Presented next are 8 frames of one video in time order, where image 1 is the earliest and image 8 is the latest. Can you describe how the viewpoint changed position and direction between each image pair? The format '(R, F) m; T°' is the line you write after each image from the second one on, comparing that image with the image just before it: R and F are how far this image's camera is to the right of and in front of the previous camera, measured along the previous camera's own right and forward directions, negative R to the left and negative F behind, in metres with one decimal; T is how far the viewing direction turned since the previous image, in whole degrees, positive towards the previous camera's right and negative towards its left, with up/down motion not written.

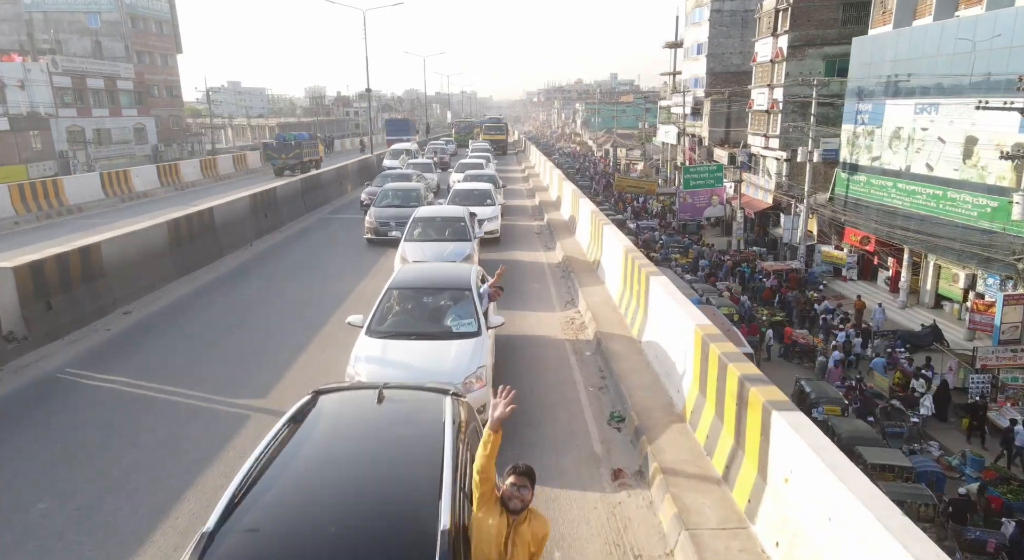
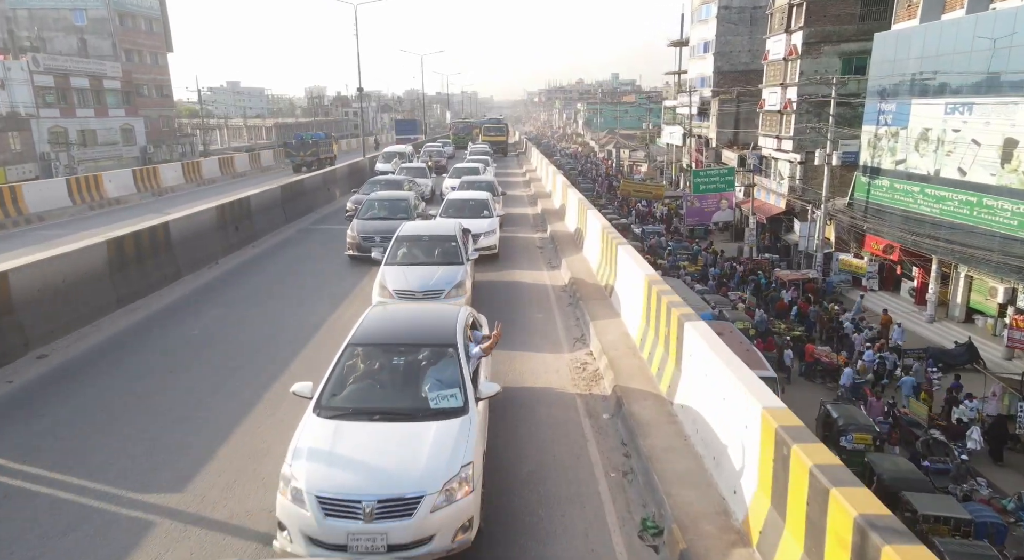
(0.0, +1.4) m; 0°
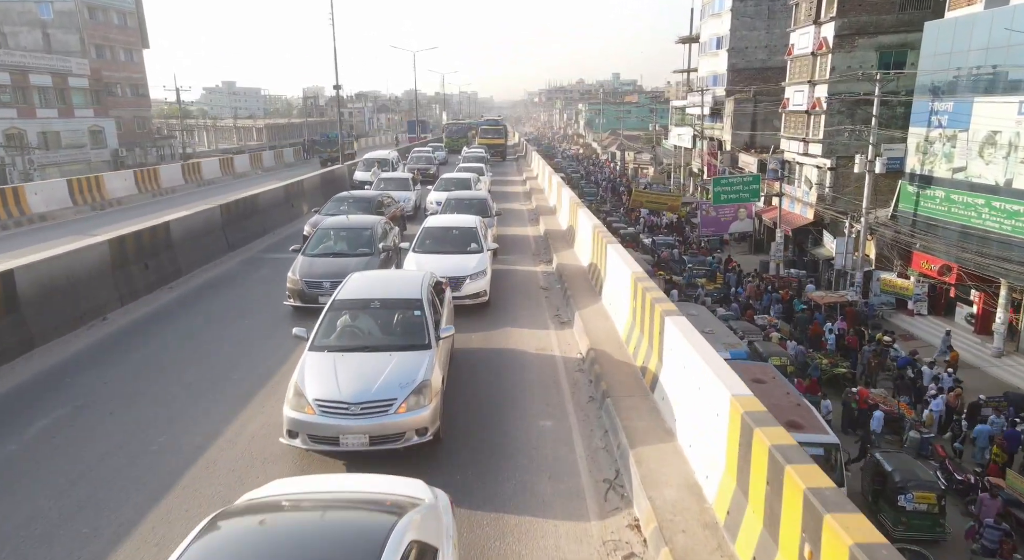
(+0.1, +2.9) m; 0°
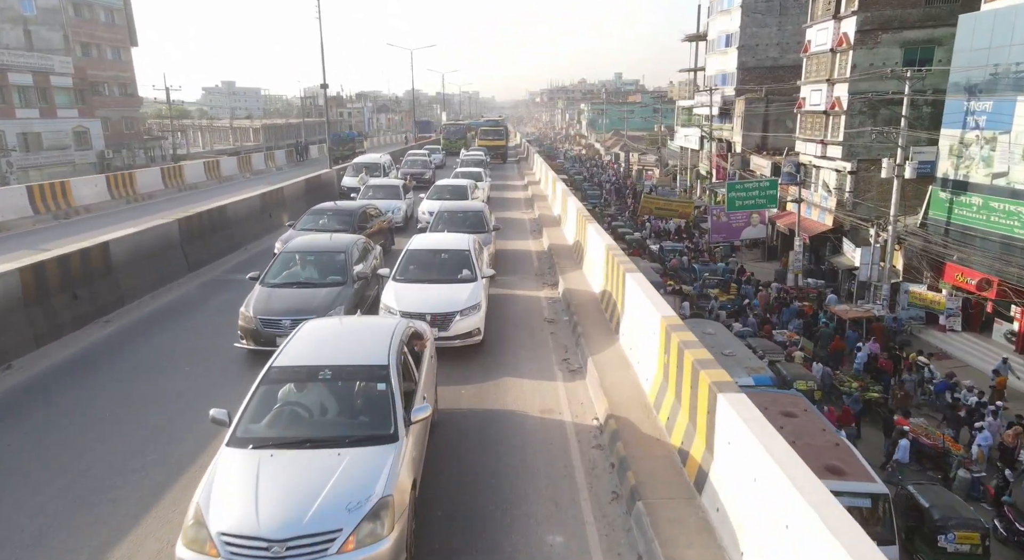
(0.0, +1.5) m; 0°
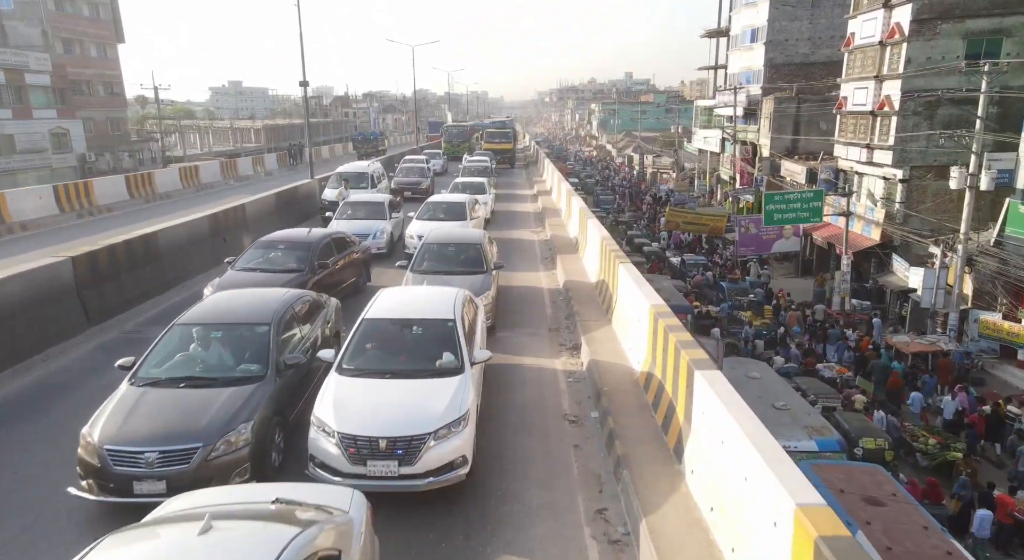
(0.0, +2.7) m; -1°
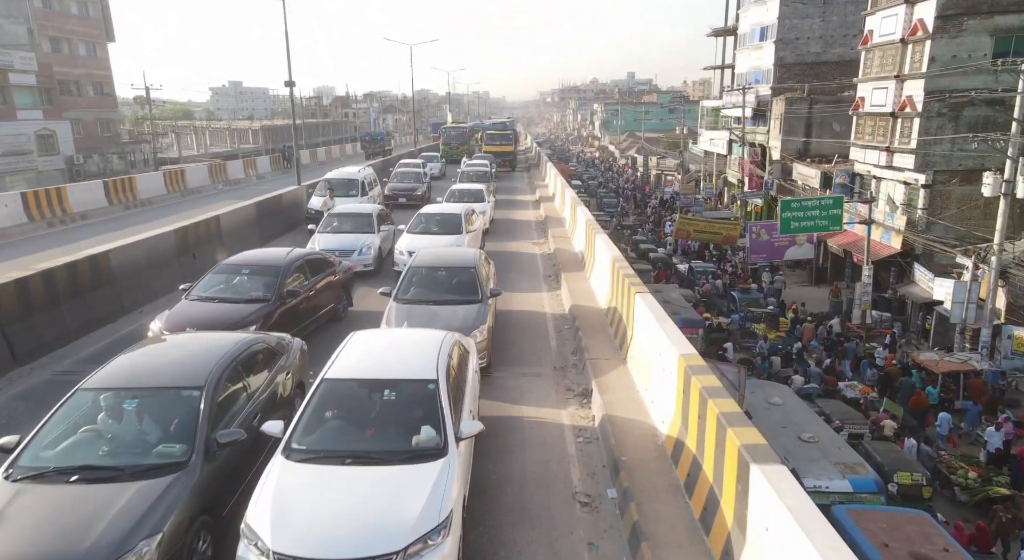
(0.0, +1.2) m; 0°
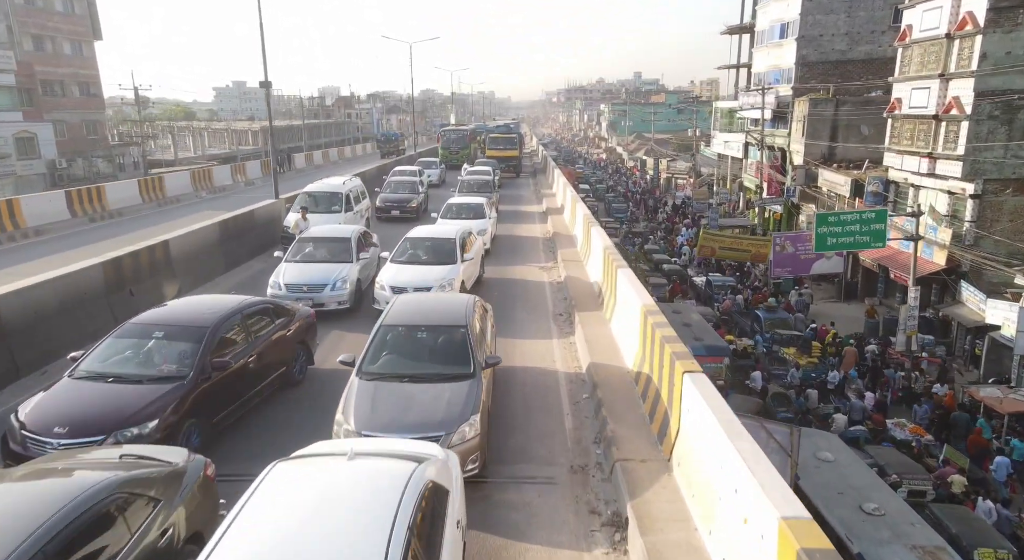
(0.0, +1.9) m; 0°
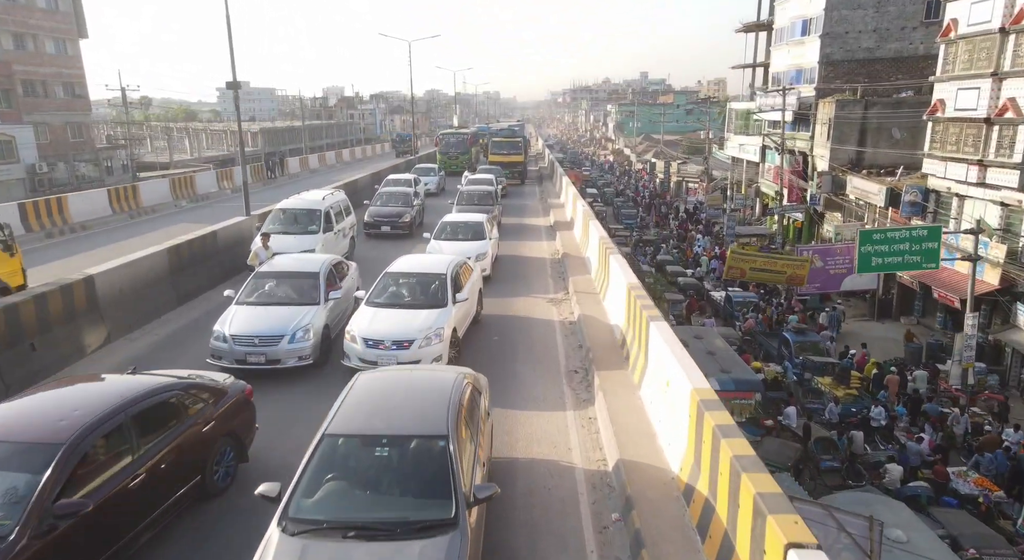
(0.0, +1.9) m; 0°
